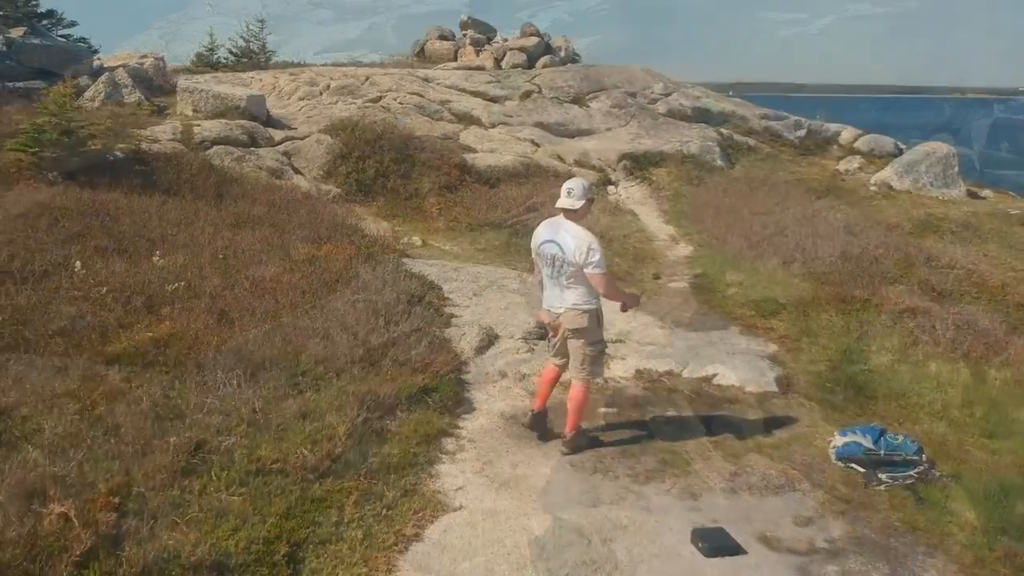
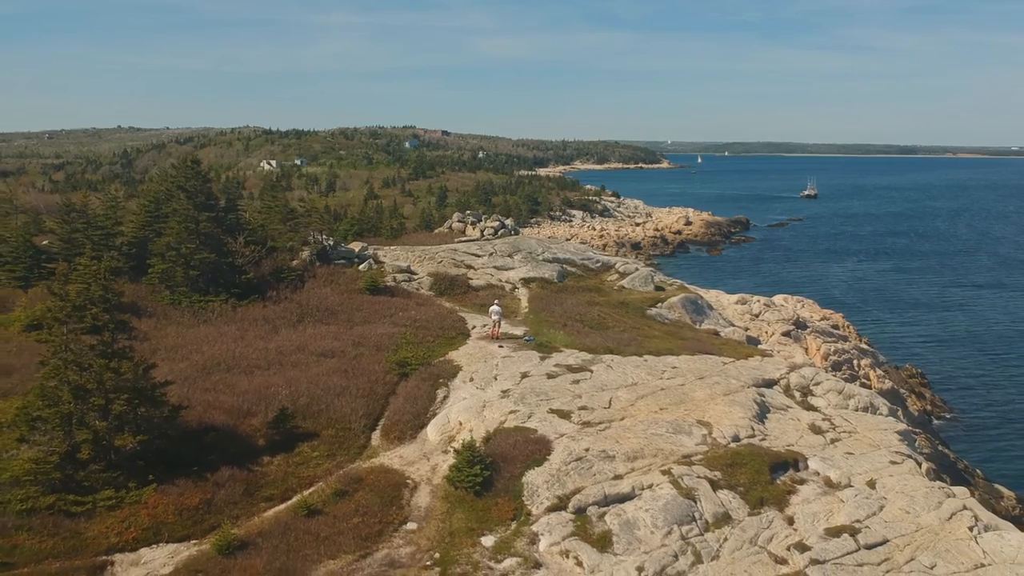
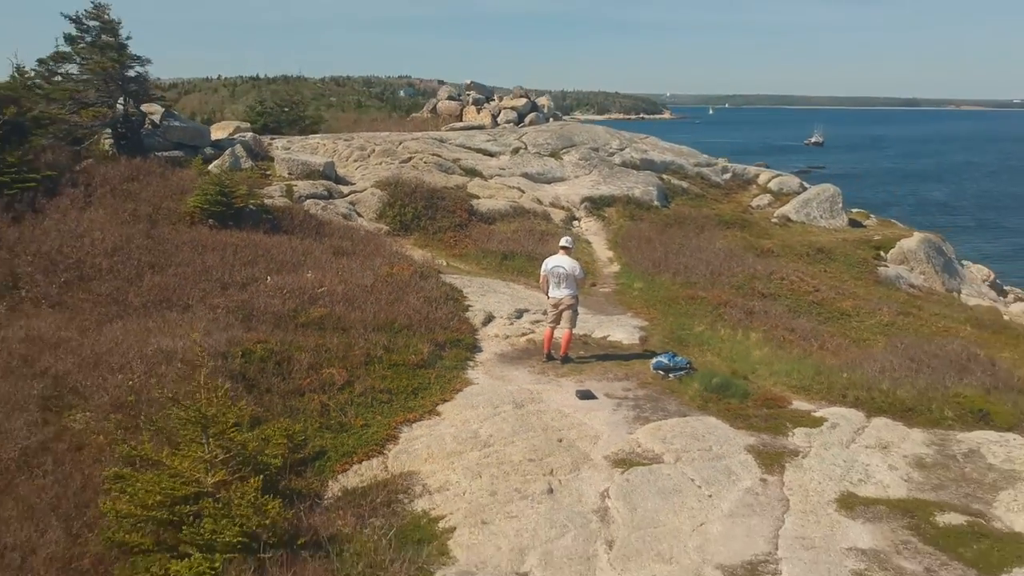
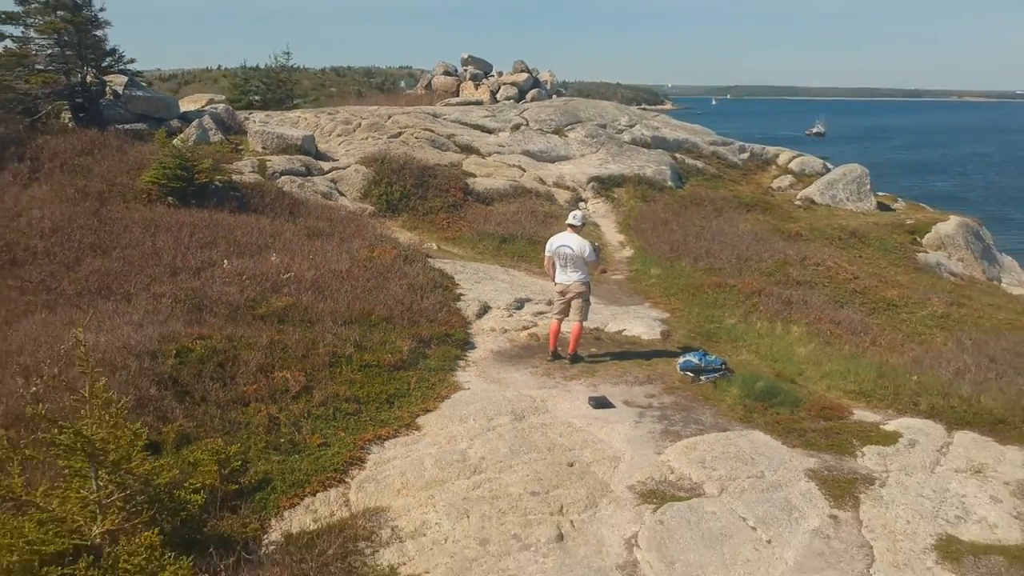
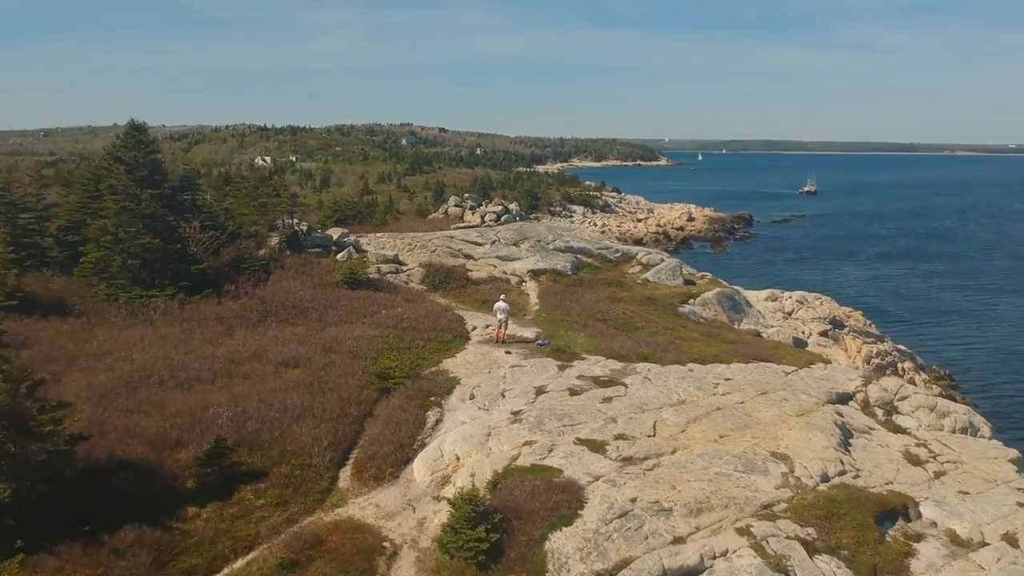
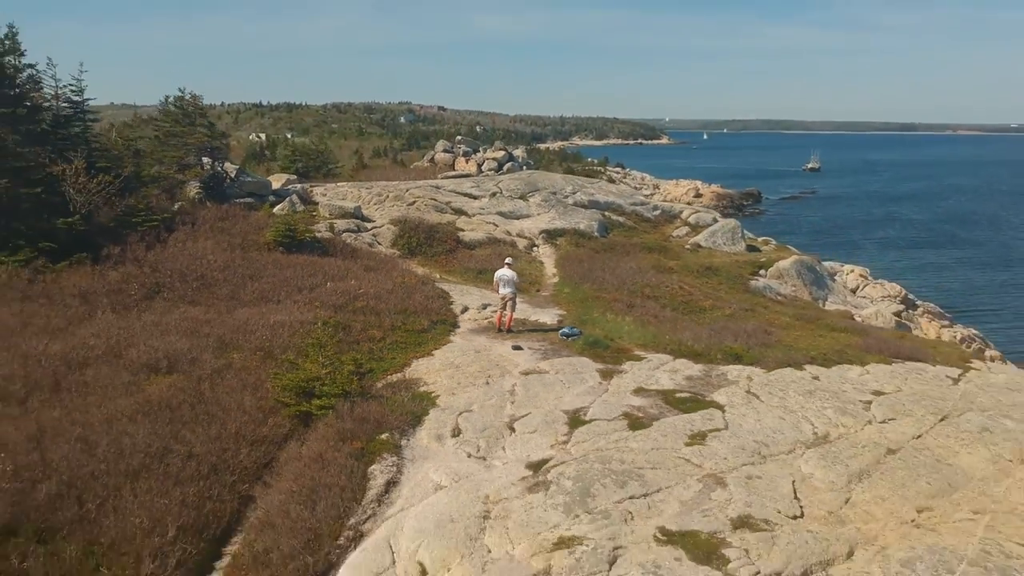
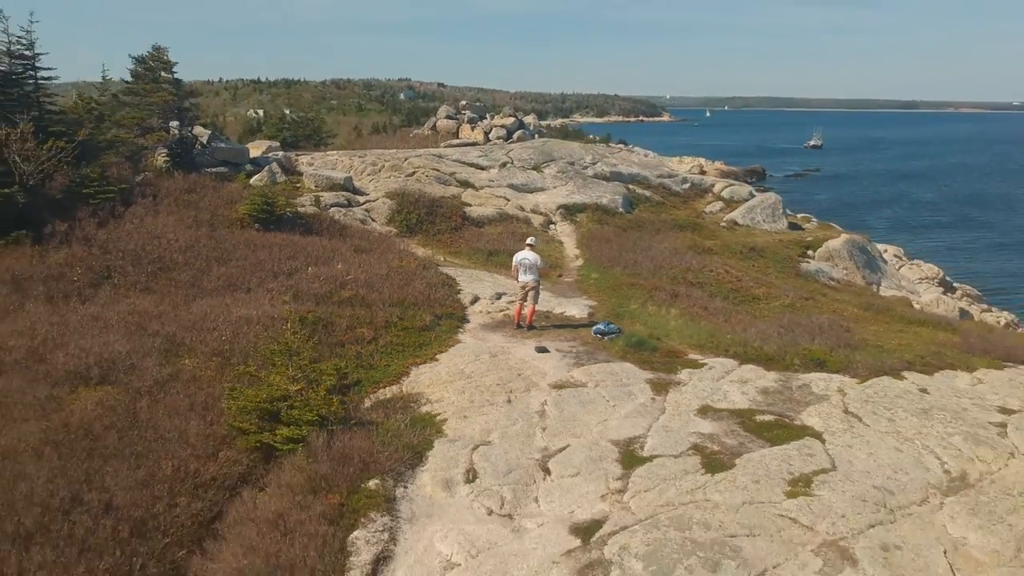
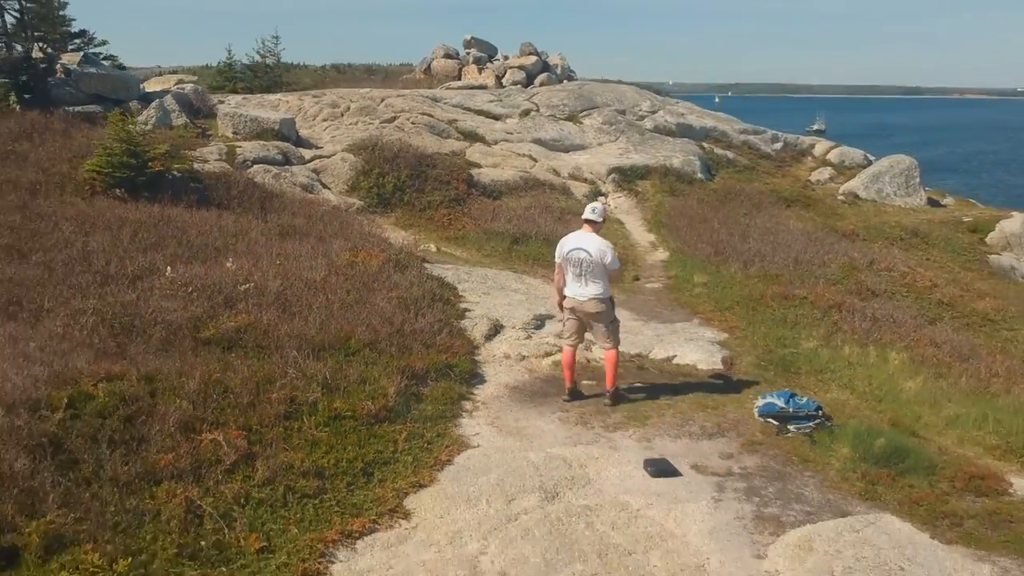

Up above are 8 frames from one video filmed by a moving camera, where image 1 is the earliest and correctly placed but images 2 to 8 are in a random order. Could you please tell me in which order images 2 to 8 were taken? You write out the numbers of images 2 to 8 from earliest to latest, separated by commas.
8, 4, 3, 7, 6, 5, 2
